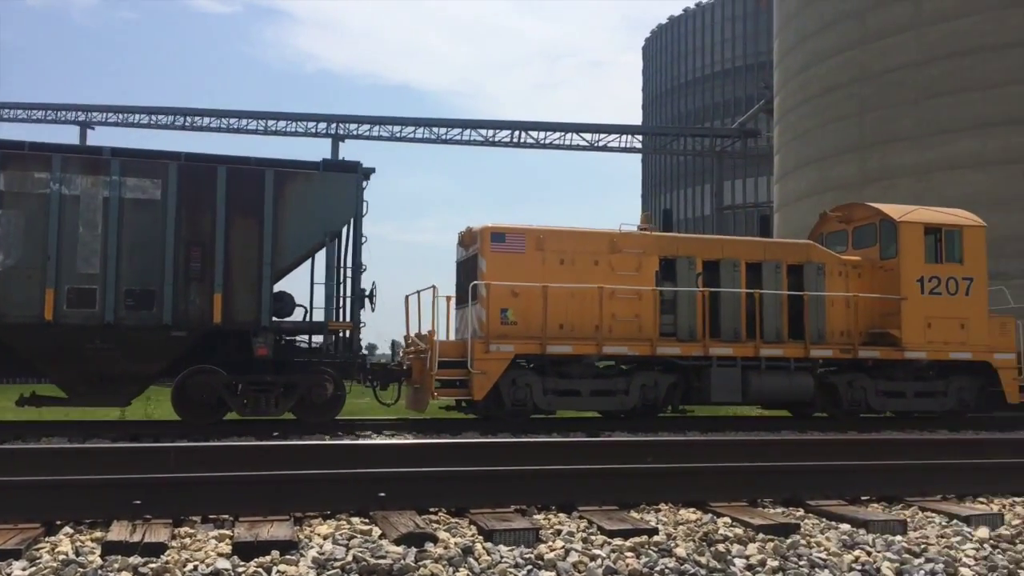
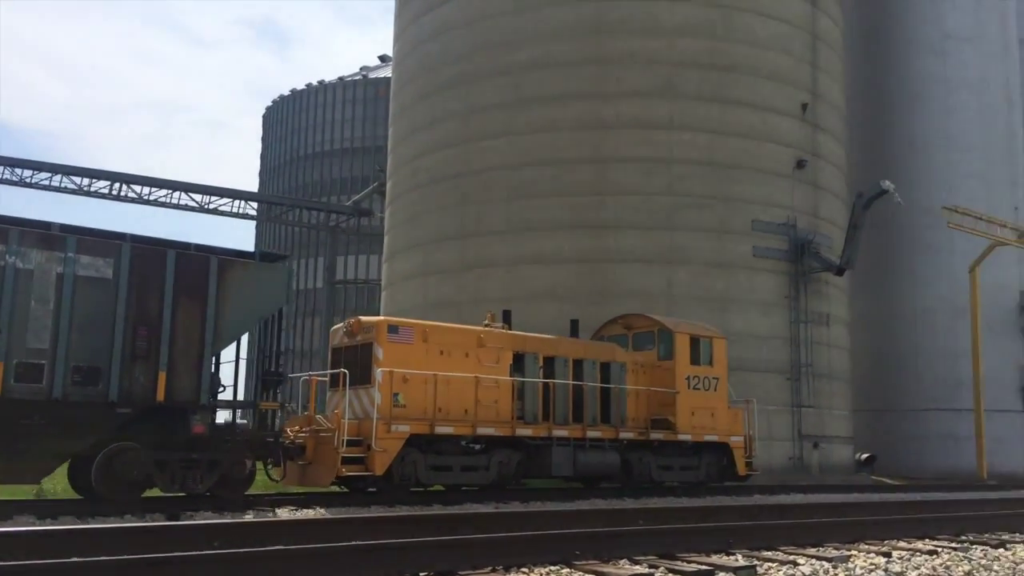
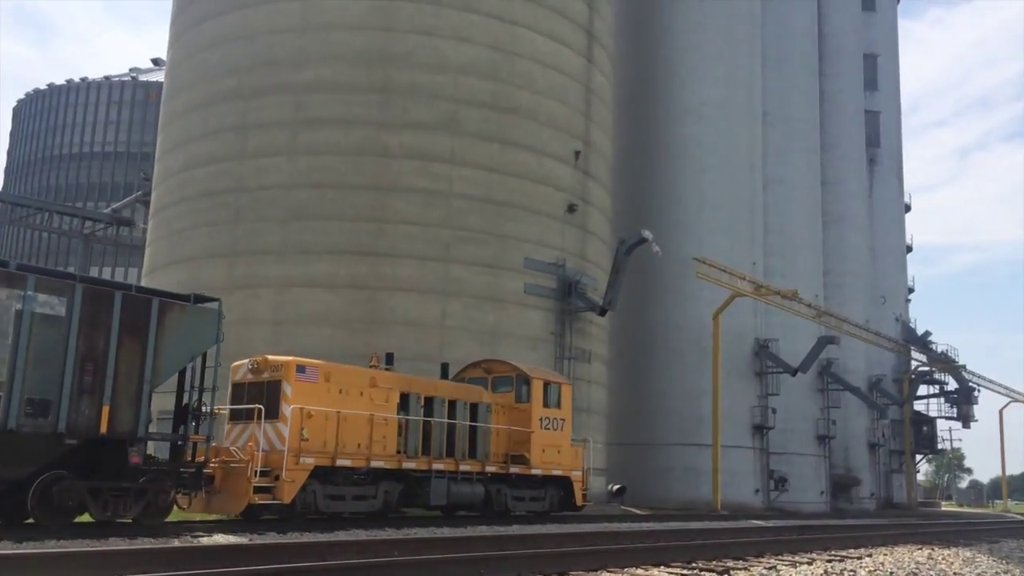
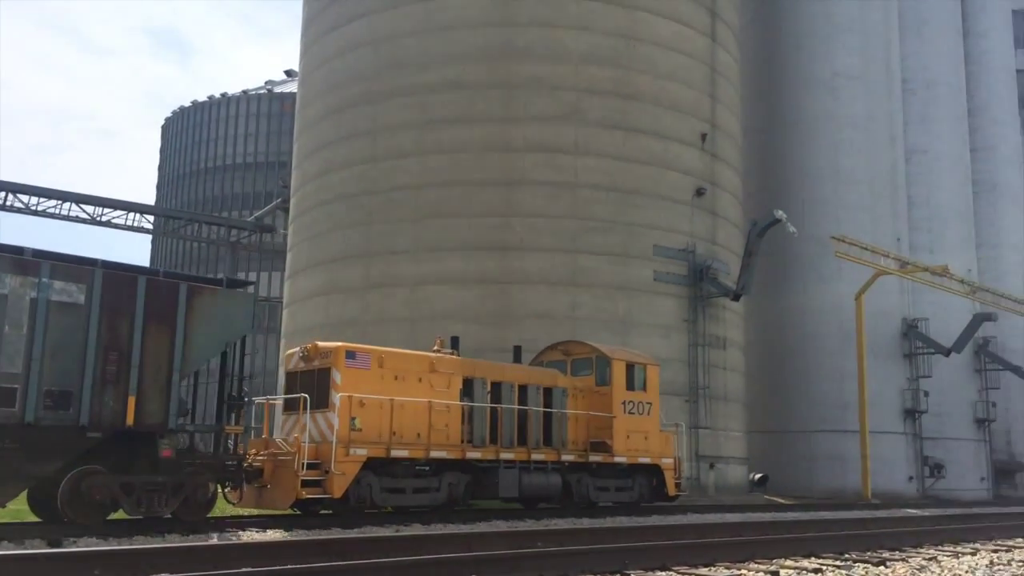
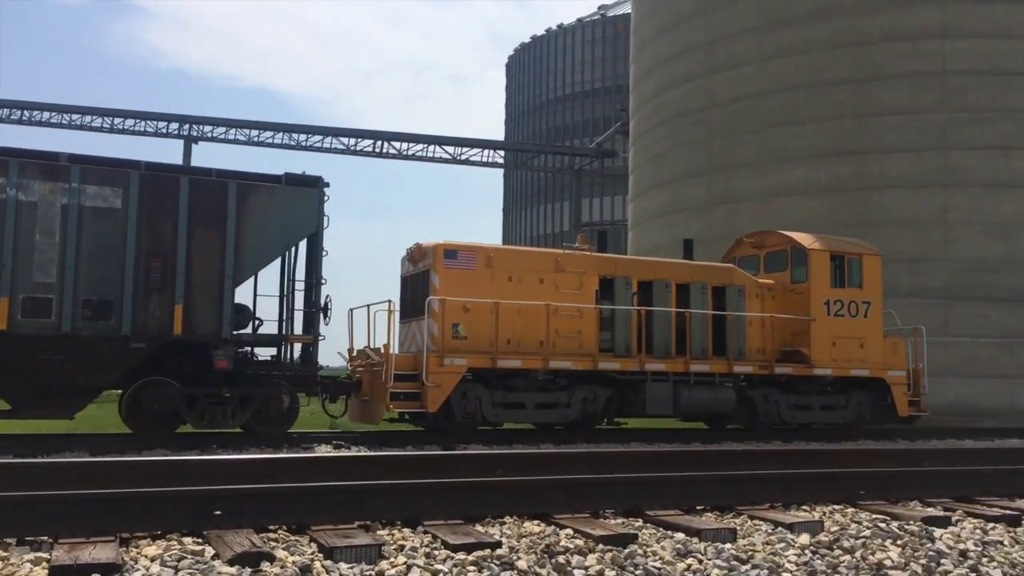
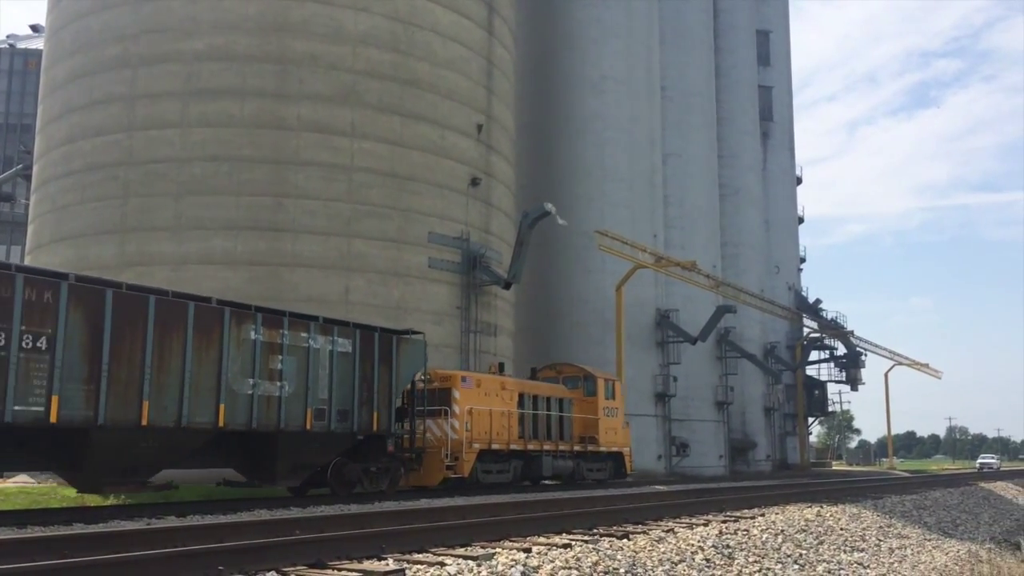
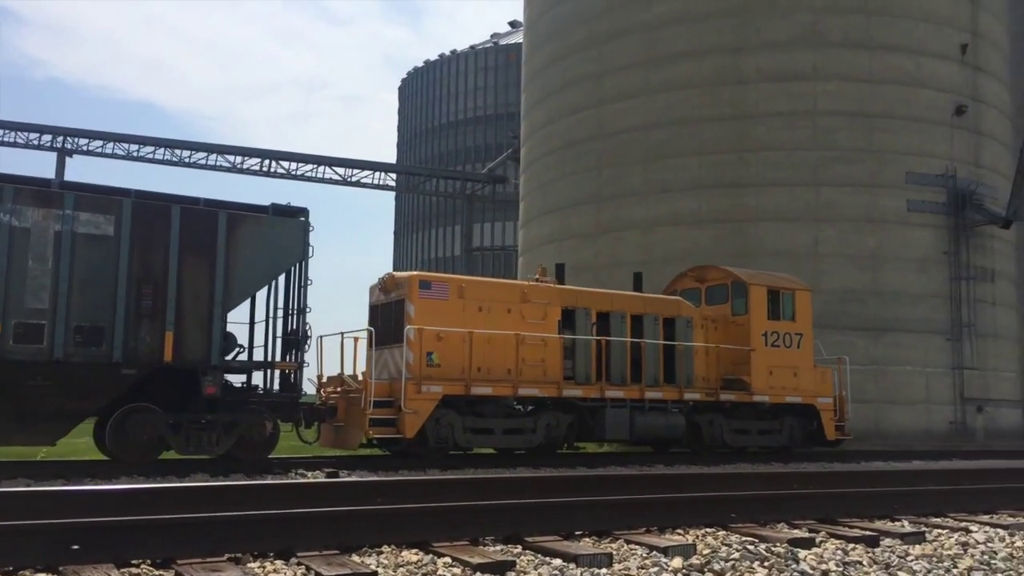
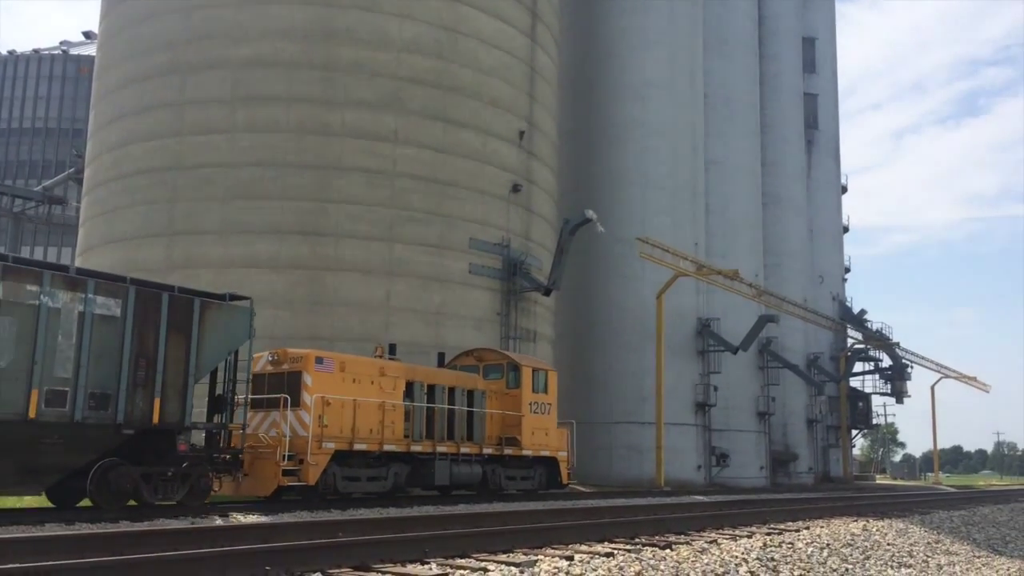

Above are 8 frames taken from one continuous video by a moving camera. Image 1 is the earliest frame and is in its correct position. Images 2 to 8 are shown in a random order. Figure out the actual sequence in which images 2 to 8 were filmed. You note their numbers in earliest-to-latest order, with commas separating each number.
5, 7, 2, 4, 3, 8, 6
